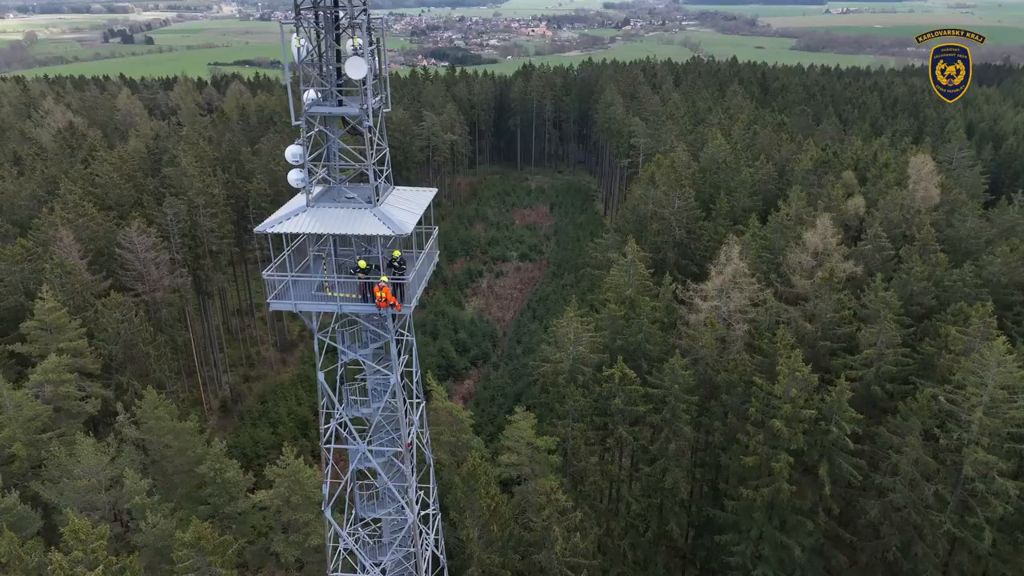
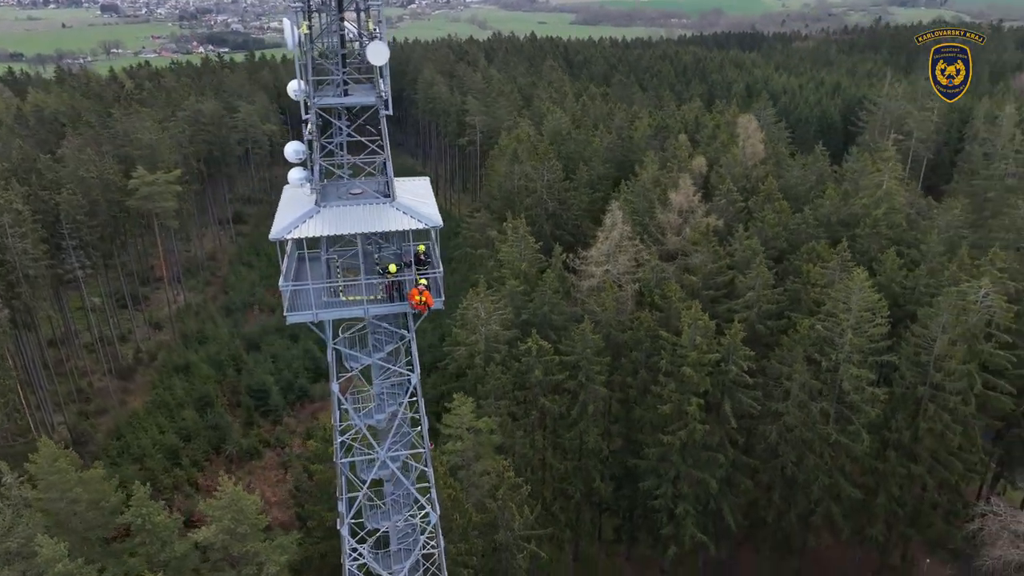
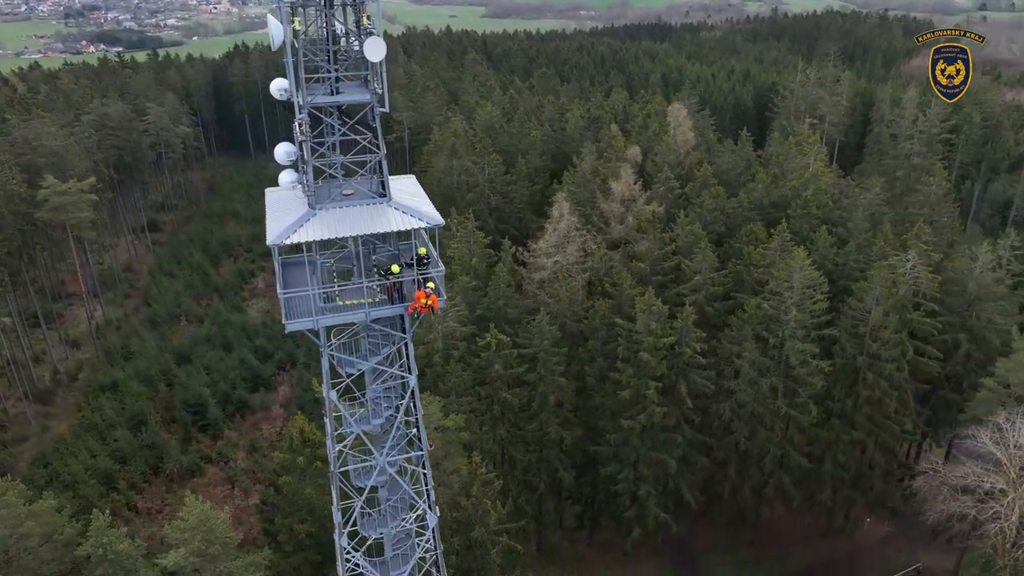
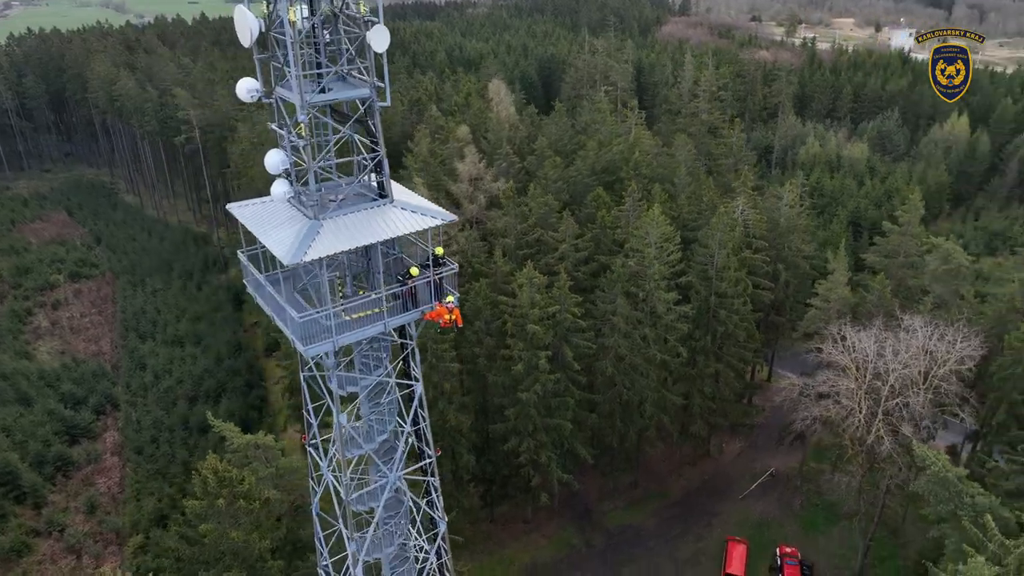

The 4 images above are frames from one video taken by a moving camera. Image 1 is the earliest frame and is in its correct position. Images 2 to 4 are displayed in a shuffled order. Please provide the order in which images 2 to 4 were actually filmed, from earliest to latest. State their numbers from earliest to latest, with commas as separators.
2, 3, 4
